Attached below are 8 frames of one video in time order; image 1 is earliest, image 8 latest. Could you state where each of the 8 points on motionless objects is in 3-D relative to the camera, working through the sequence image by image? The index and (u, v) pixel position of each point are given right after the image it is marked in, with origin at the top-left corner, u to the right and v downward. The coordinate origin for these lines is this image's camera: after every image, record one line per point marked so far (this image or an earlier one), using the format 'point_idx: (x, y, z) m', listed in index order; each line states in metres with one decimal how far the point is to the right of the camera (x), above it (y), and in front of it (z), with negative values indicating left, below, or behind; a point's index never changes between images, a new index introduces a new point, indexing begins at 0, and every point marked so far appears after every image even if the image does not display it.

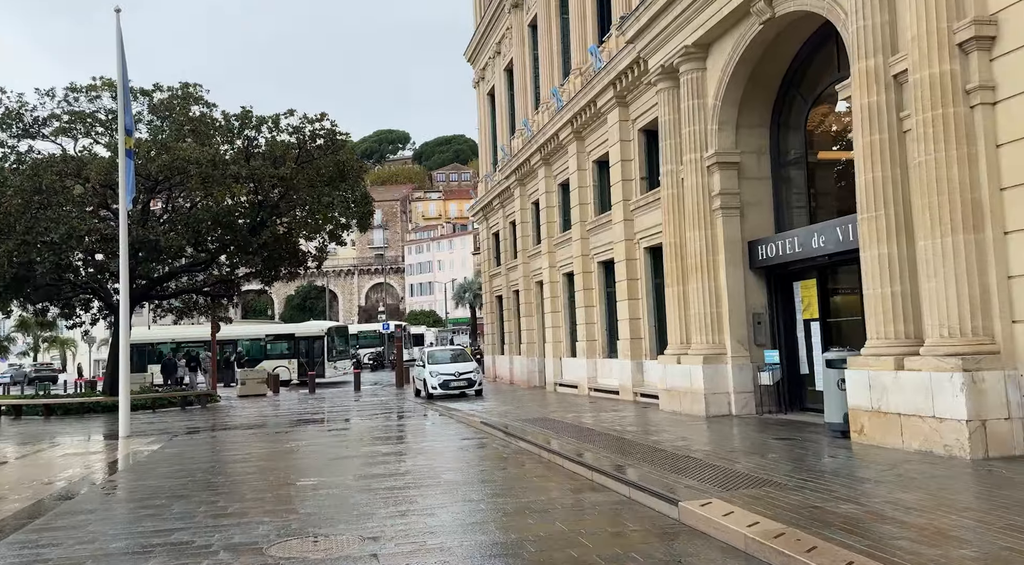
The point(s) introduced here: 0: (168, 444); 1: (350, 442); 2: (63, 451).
0: (-5.8, -2.7, +17.2) m
1: (-2.7, -2.7, +17.2) m
2: (-7.2, -2.7, +16.4) m
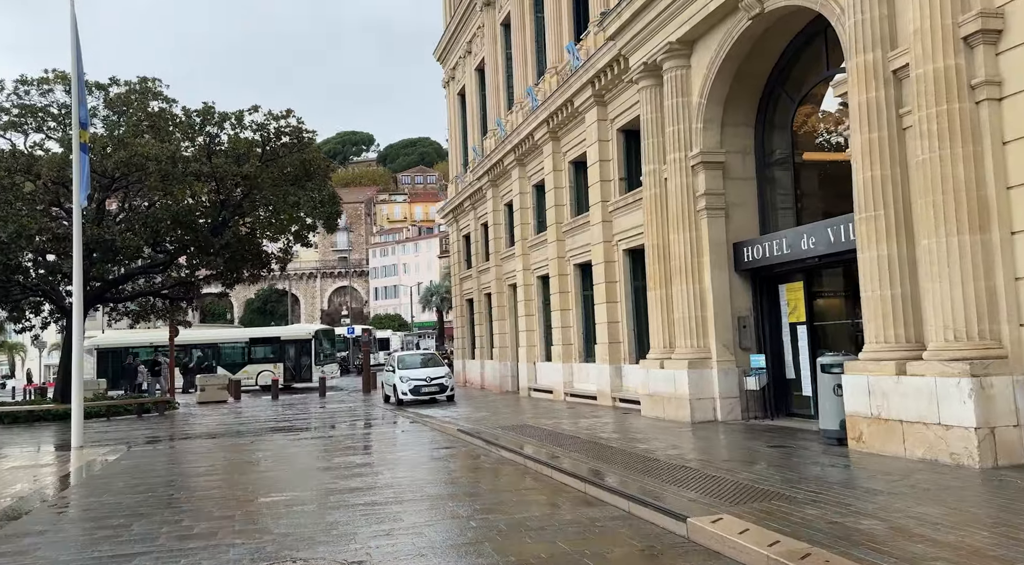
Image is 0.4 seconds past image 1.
0: (-6.2, -2.8, +16.7) m
1: (-3.1, -2.7, +16.7) m
2: (-7.6, -2.8, +15.8) m
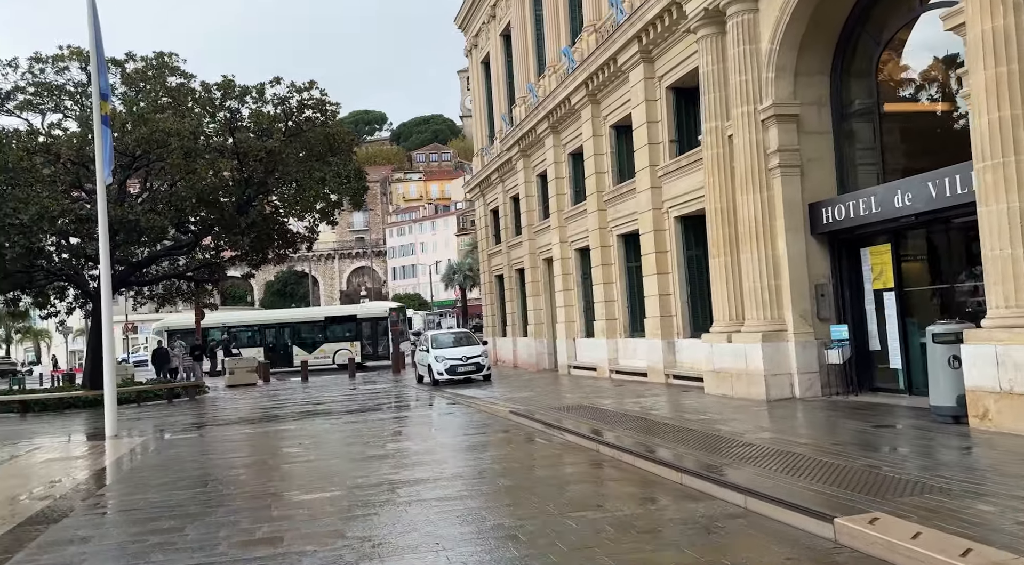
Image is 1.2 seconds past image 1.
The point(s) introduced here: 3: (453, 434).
0: (-5.4, -2.5, +16.0) m
1: (-2.3, -2.4, +16.0) m
2: (-6.8, -2.5, +15.2) m
3: (-0.8, -2.3, +15.7) m
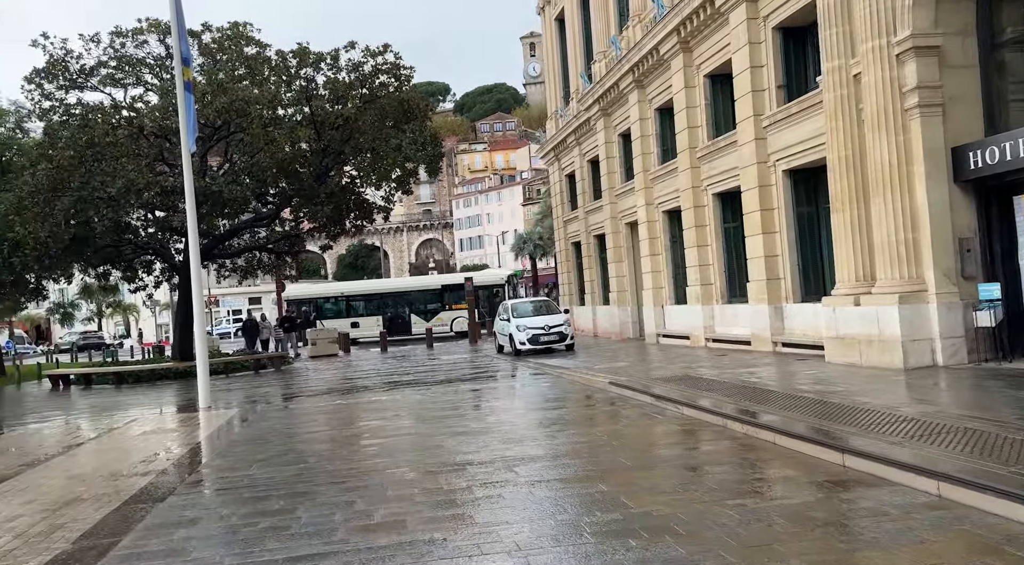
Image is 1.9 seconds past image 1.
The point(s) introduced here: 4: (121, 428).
0: (-4.0, -2.0, +15.7) m
1: (-0.8, -1.9, +15.5) m
2: (-5.4, -2.1, +15.0) m
3: (+0.6, -1.8, +15.1) m
4: (-5.7, -2.2, +15.5) m
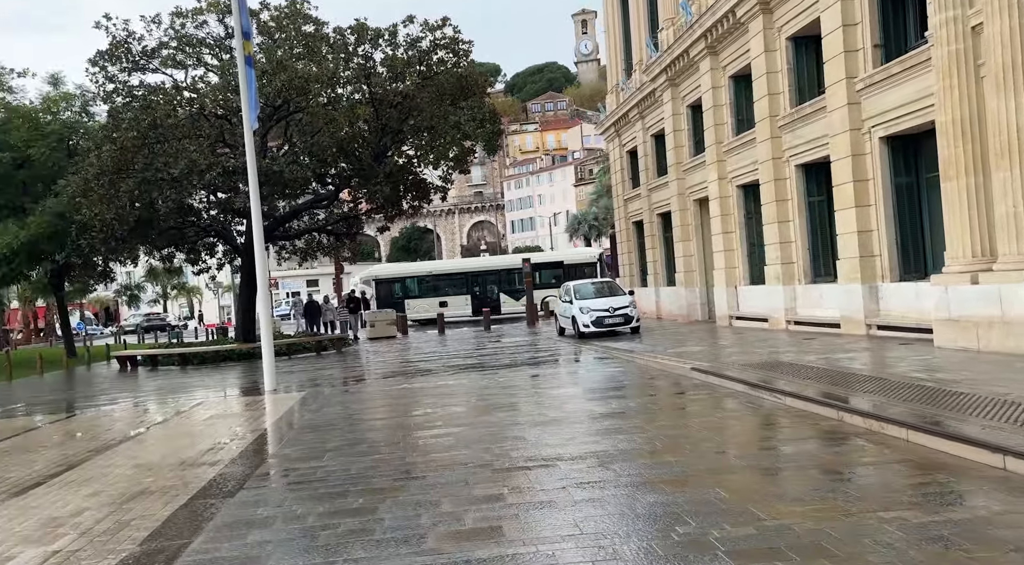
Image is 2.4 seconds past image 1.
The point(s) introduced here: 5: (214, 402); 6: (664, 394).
0: (-2.9, -1.8, +15.2) m
1: (+0.2, -1.6, +14.9) m
2: (-4.4, -1.9, +14.5) m
3: (+1.6, -1.5, +14.4) m
4: (-4.7, -1.9, +15.1) m
5: (-4.8, -1.9, +16.5) m
6: (+2.0, -1.5, +13.9) m
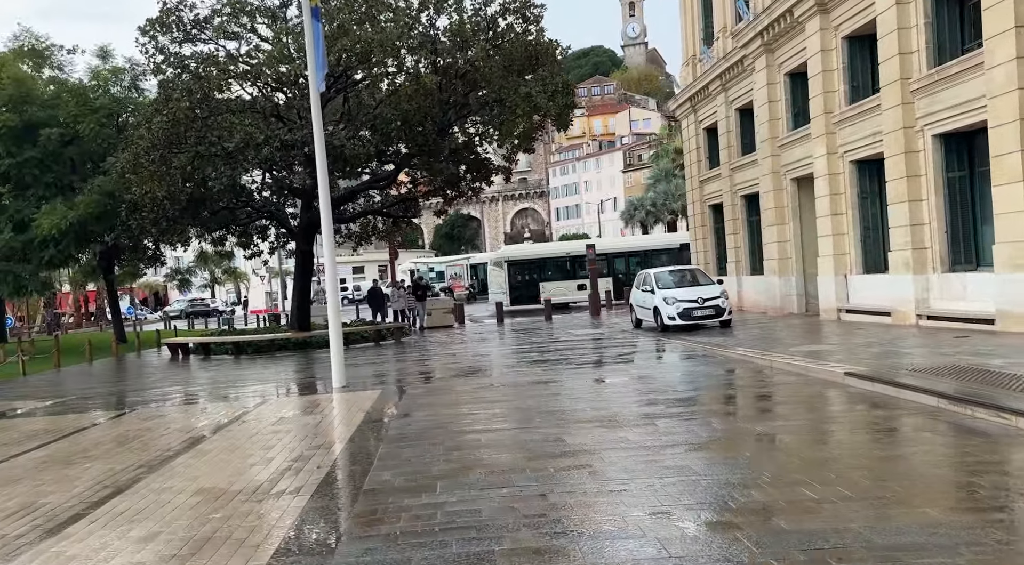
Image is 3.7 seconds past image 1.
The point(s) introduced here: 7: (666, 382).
0: (-1.5, -1.6, +13.3) m
1: (+1.6, -1.4, +12.8) m
2: (-3.0, -1.6, +12.7) m
3: (+3.0, -1.4, +12.3) m
4: (-3.3, -1.7, +13.3) m
5: (-3.3, -1.7, +14.7) m
6: (+3.3, -1.3, +11.8) m
7: (+2.3, -1.5, +15.7) m
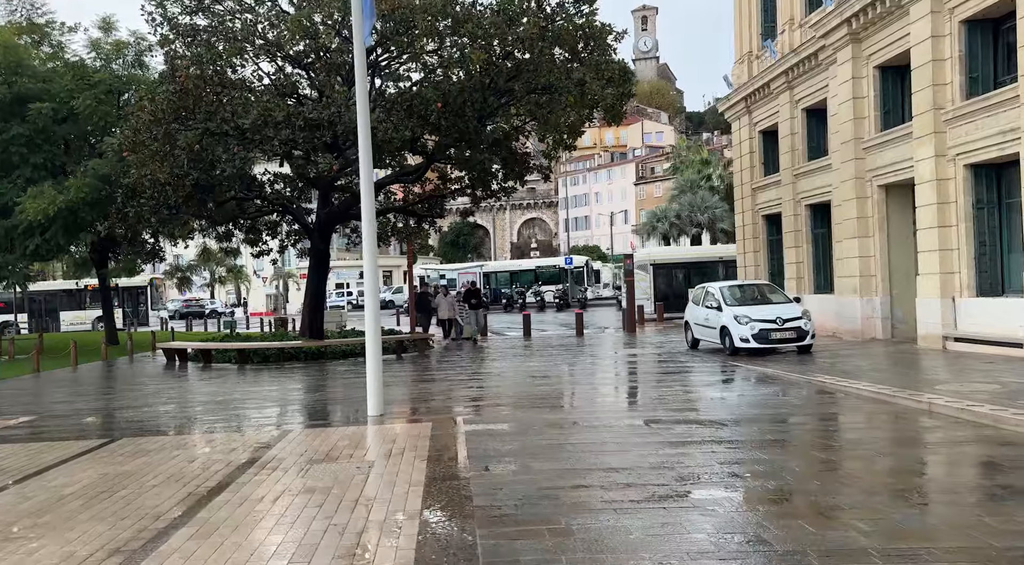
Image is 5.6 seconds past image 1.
0: (-0.6, -1.6, +10.3) m
1: (+2.5, -1.6, +9.8) m
2: (-2.1, -1.6, +9.6) m
3: (+3.9, -1.6, +9.3) m
4: (-2.4, -1.6, +10.2) m
5: (-2.4, -1.7, +11.6) m
6: (+4.3, -1.5, +8.8) m
7: (+3.2, -1.7, +12.6) m
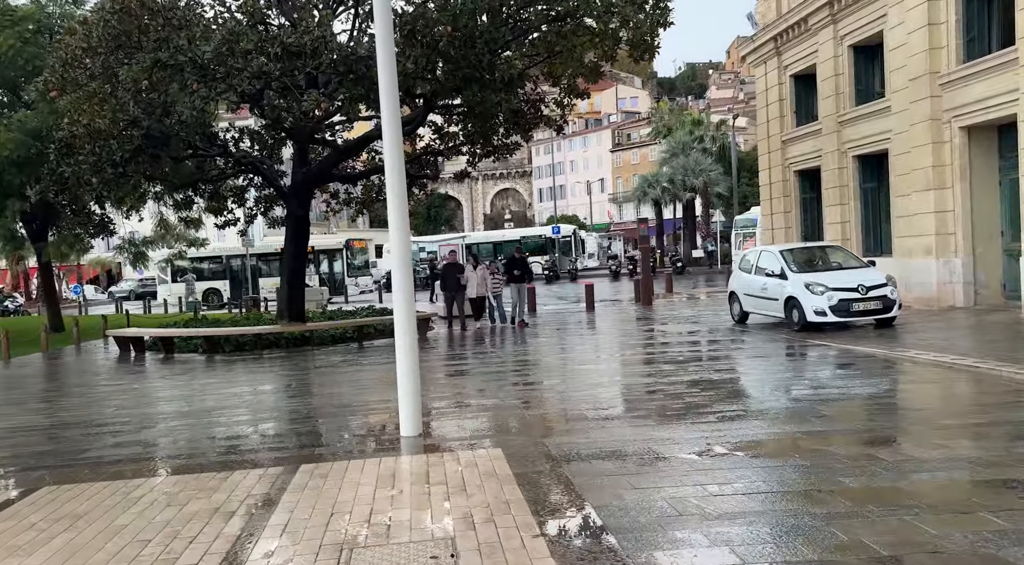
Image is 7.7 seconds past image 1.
0: (+0.2, -1.3, +6.8) m
1: (+3.3, -1.3, +6.4) m
2: (-1.2, -1.4, +6.1) m
3: (+4.7, -1.2, +5.9) m
4: (-1.6, -1.4, +6.6) m
5: (-1.6, -1.4, +8.1) m
6: (+5.1, -1.2, +5.4) m
7: (+4.0, -1.3, +9.3) m
